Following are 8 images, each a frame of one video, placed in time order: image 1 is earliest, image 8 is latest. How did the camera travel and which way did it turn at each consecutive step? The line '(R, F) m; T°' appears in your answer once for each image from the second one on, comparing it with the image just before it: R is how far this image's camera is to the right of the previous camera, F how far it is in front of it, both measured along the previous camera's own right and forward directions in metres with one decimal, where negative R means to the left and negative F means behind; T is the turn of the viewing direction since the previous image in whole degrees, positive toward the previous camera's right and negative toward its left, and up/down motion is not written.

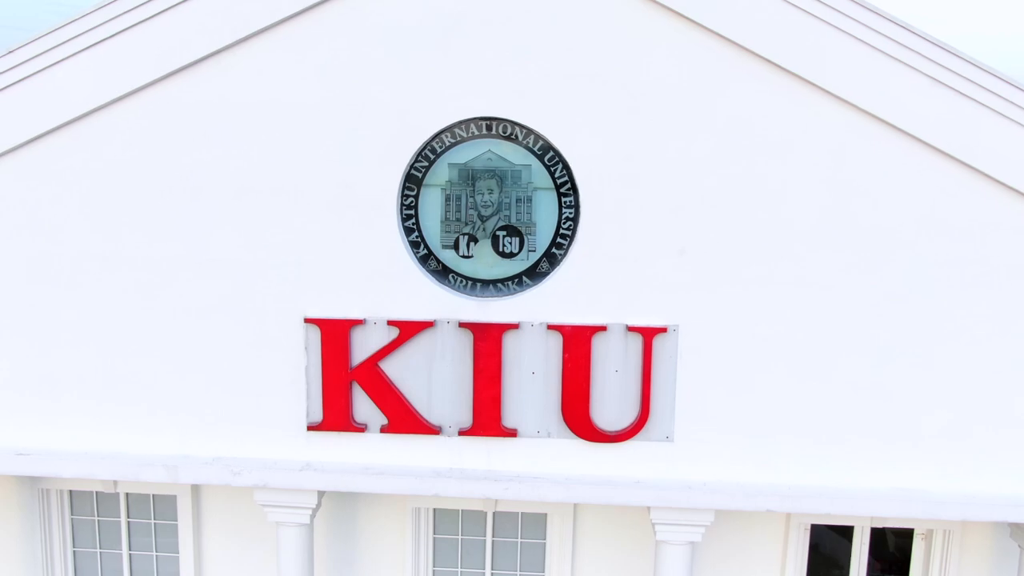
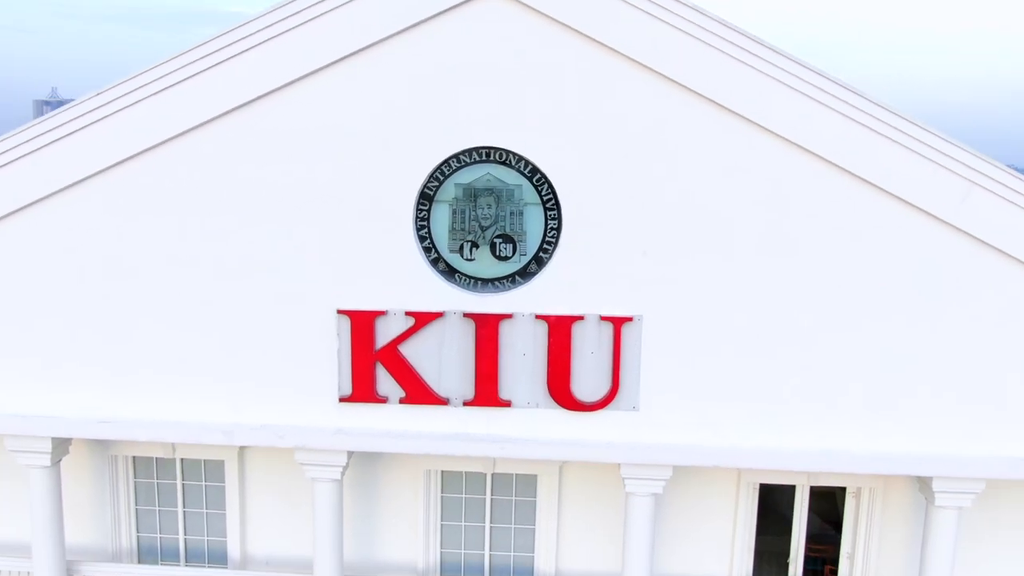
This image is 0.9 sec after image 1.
(0.0, -1.2) m; 0°
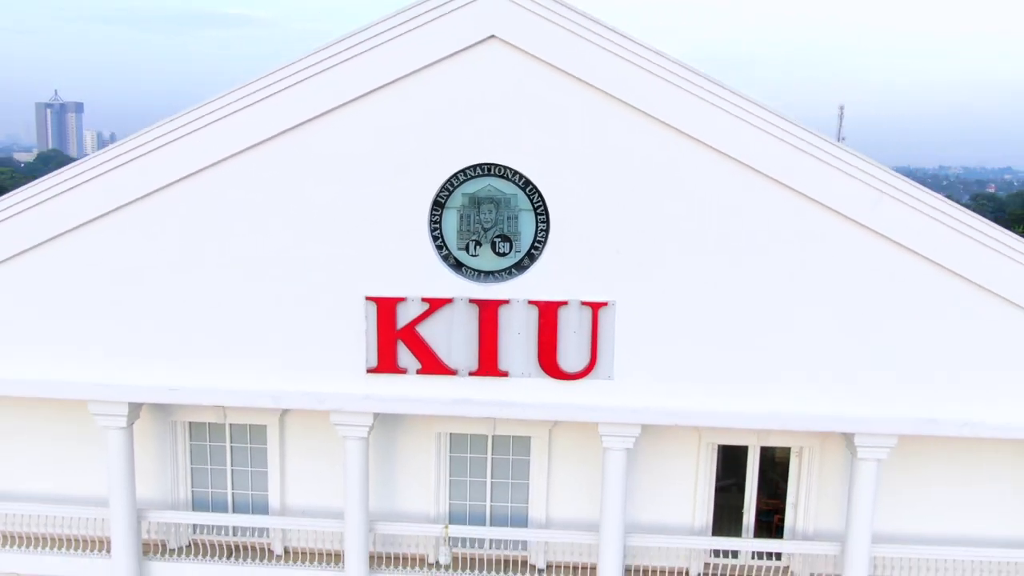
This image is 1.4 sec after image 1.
(0.0, -1.4) m; 0°
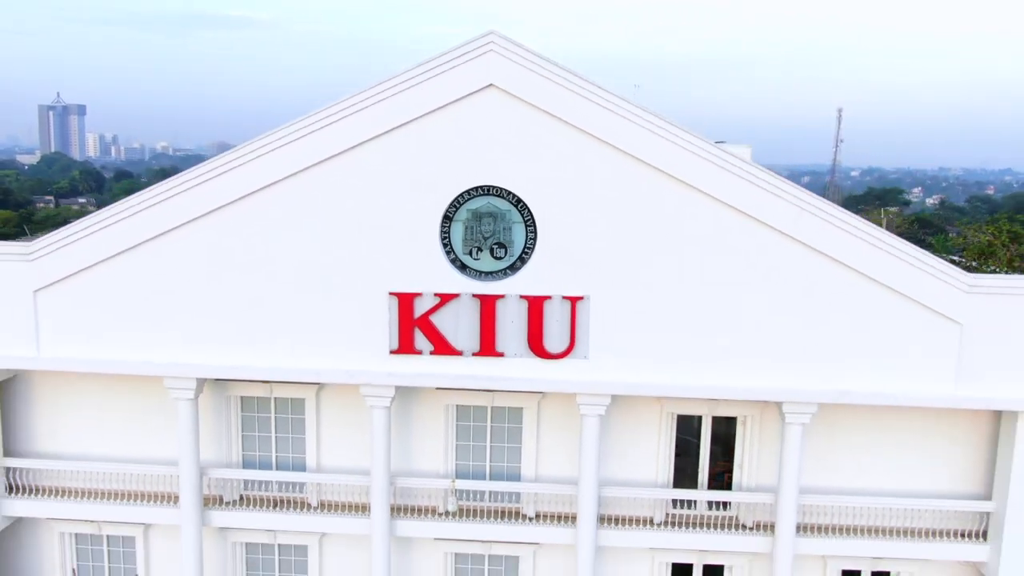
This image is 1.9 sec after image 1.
(+0.1, -2.0) m; 0°
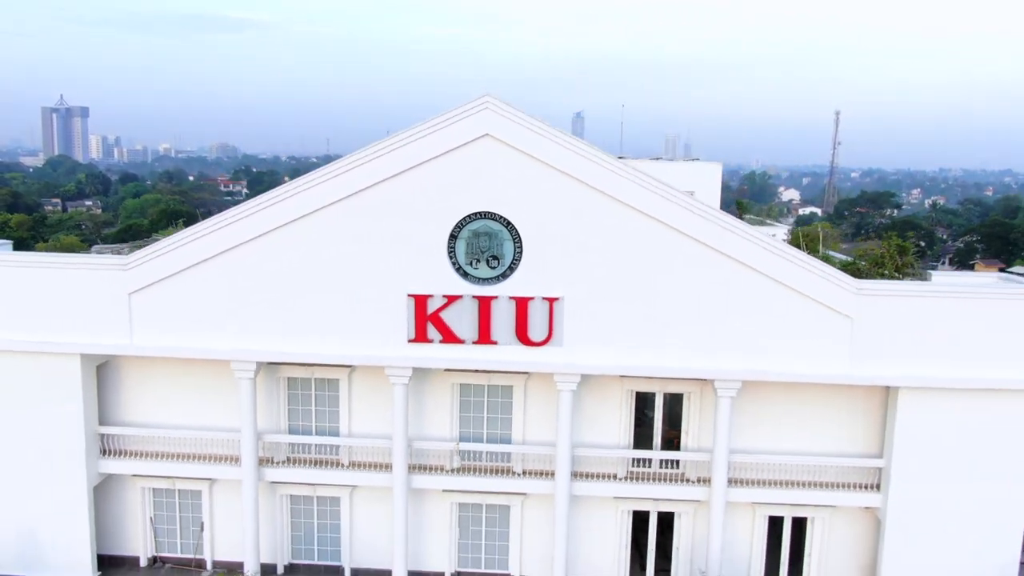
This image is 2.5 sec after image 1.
(+0.1, -2.8) m; 0°
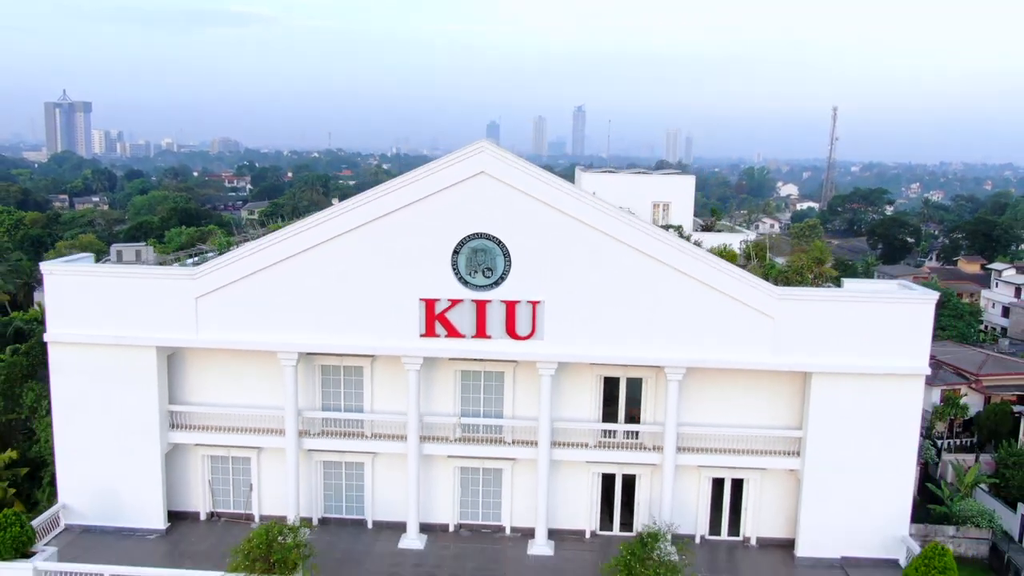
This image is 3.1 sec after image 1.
(+0.2, -3.2) m; 0°
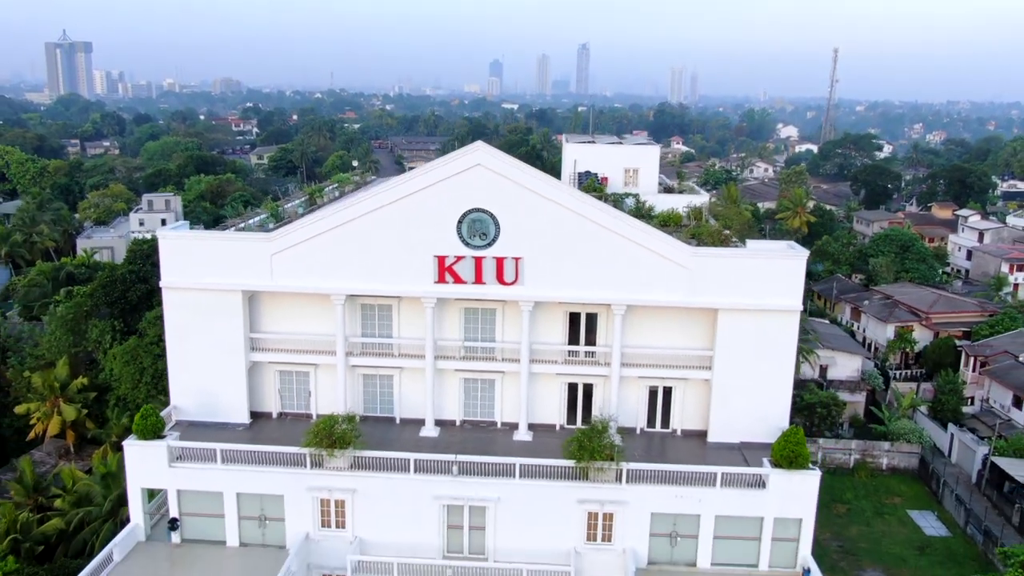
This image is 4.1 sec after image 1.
(+0.4, -6.1) m; 0°
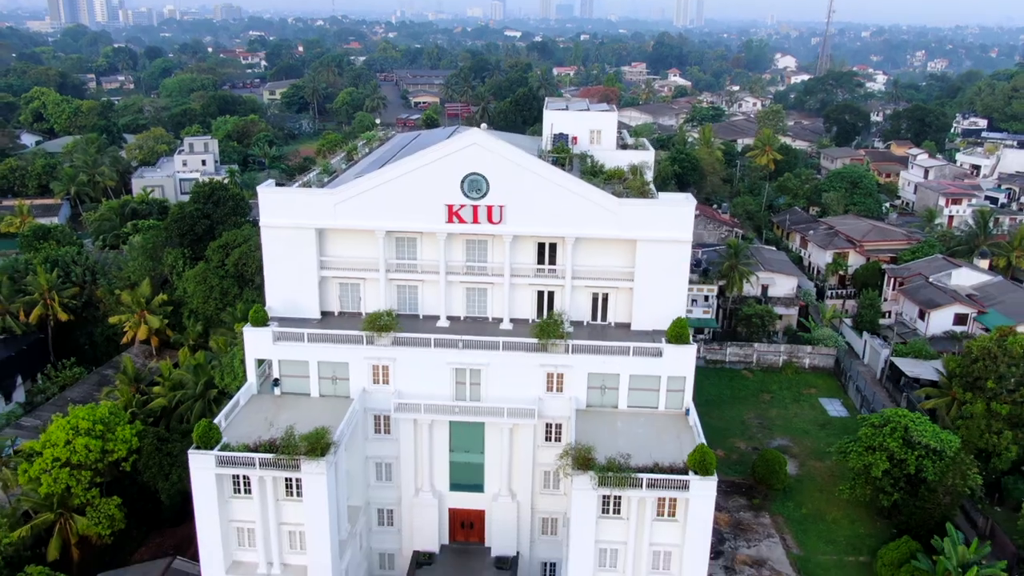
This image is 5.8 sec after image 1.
(+0.7, -10.9) m; 0°
